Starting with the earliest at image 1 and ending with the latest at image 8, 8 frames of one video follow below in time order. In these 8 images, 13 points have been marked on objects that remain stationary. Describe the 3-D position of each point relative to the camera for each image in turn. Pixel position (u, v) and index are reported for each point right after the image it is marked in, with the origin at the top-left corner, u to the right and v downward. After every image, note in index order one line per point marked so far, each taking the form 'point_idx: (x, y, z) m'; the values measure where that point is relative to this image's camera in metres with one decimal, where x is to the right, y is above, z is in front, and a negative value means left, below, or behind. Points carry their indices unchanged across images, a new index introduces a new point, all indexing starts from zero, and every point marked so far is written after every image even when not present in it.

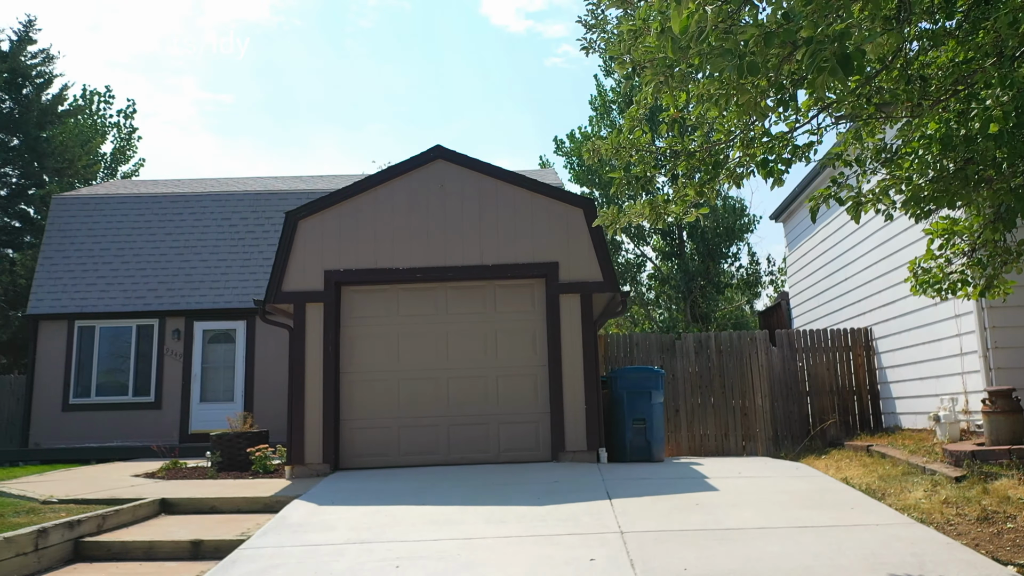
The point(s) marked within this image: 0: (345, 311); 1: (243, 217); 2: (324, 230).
0: (-2.0, -0.3, +9.2) m
1: (-5.4, +1.4, +15.9) m
2: (-2.2, +0.7, +9.2) m
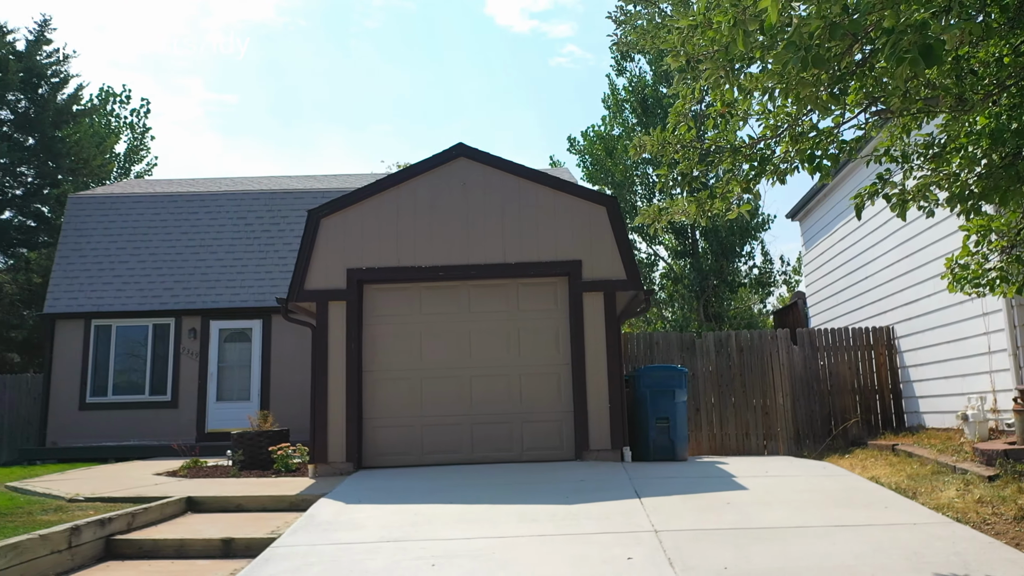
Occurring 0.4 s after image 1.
0: (-1.7, -0.2, +9.2) m
1: (-5.1, +1.5, +15.9) m
2: (-1.9, +0.7, +9.1) m
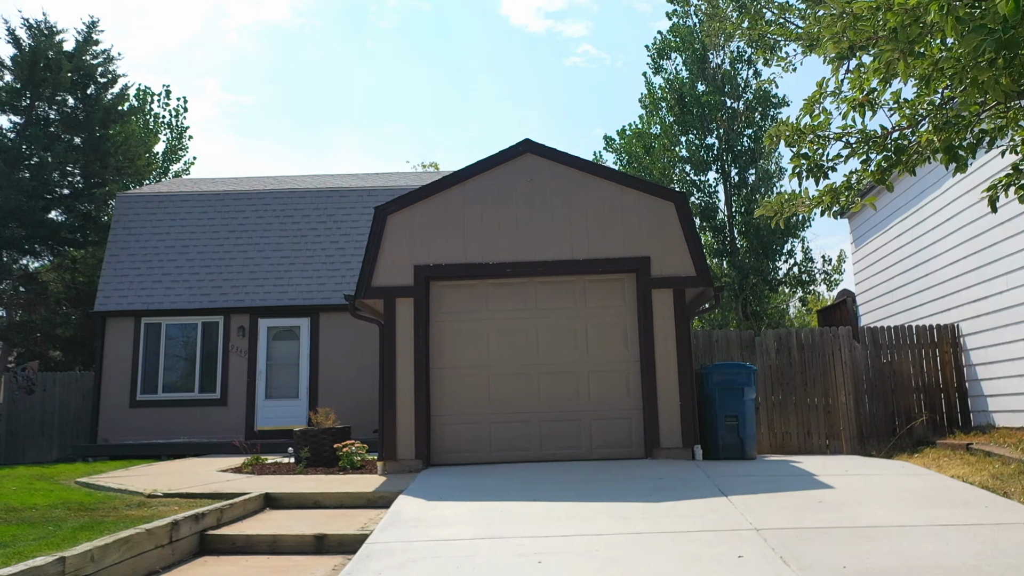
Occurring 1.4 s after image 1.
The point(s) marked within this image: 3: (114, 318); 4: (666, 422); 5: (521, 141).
0: (-0.9, -0.2, +9.2) m
1: (-4.2, +1.5, +15.9) m
2: (-1.2, +0.7, +9.1) m
3: (-7.6, -0.6, +14.9) m
4: (+1.7, -1.5, +8.8) m
5: (+0.1, +1.7, +9.1) m
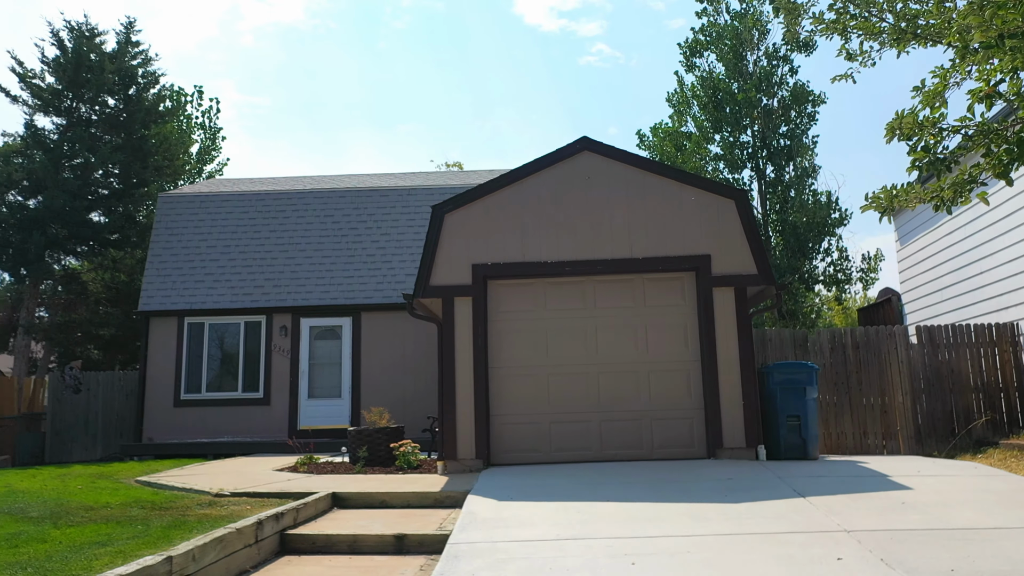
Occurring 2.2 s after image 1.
0: (-0.2, -0.2, +9.1) m
1: (-3.4, +1.5, +15.9) m
2: (-0.5, +0.8, +9.1) m
3: (-6.8, -0.6, +15.0) m
4: (+2.4, -1.5, +8.7) m
5: (+0.8, +1.7, +9.0) m
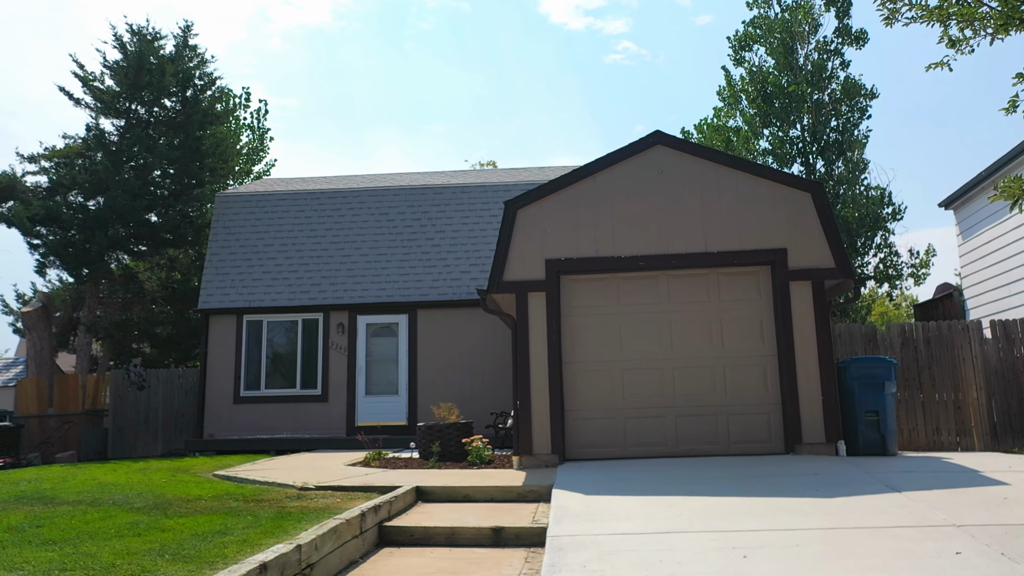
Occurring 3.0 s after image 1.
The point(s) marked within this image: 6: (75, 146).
0: (+0.6, -0.1, +9.1) m
1: (-2.3, +1.5, +16.0) m
2: (+0.4, +0.8, +9.1) m
3: (-5.7, -0.5, +15.2) m
4: (+3.2, -1.4, +8.6) m
5: (+1.6, +1.8, +9.0) m
6: (-10.6, +3.5, +19.1) m
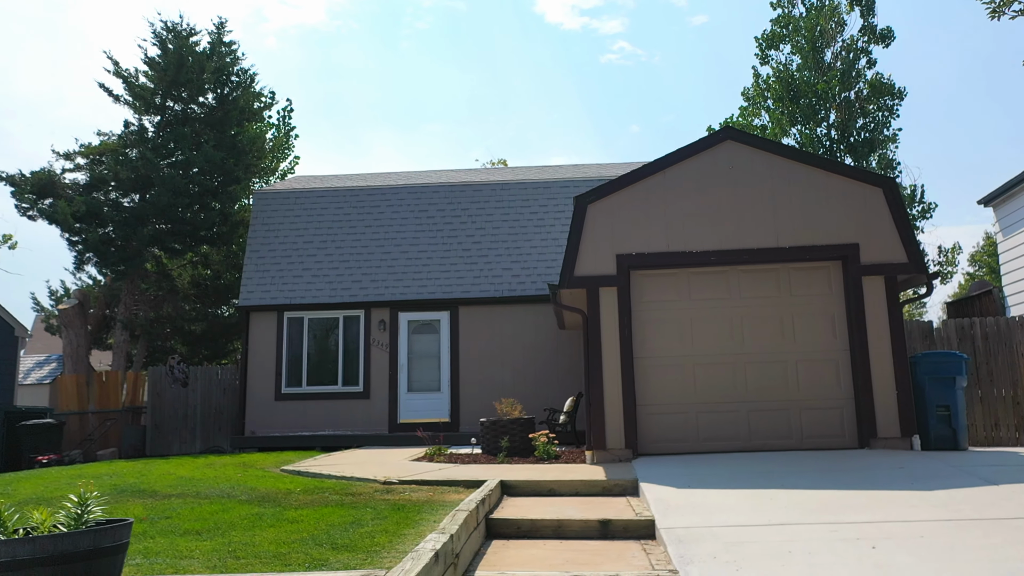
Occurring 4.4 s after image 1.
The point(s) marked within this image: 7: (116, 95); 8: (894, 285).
0: (+1.4, -0.1, +9.1) m
1: (-1.5, +1.6, +16.0) m
2: (+1.2, +0.9, +9.1) m
3: (-4.9, -0.5, +15.2) m
4: (+4.0, -1.4, +8.6) m
5: (+2.4, +1.8, +9.0) m
6: (-9.8, +3.5, +19.0) m
7: (-8.6, +4.2, +17.1) m
8: (+4.3, 0.0, +8.8) m
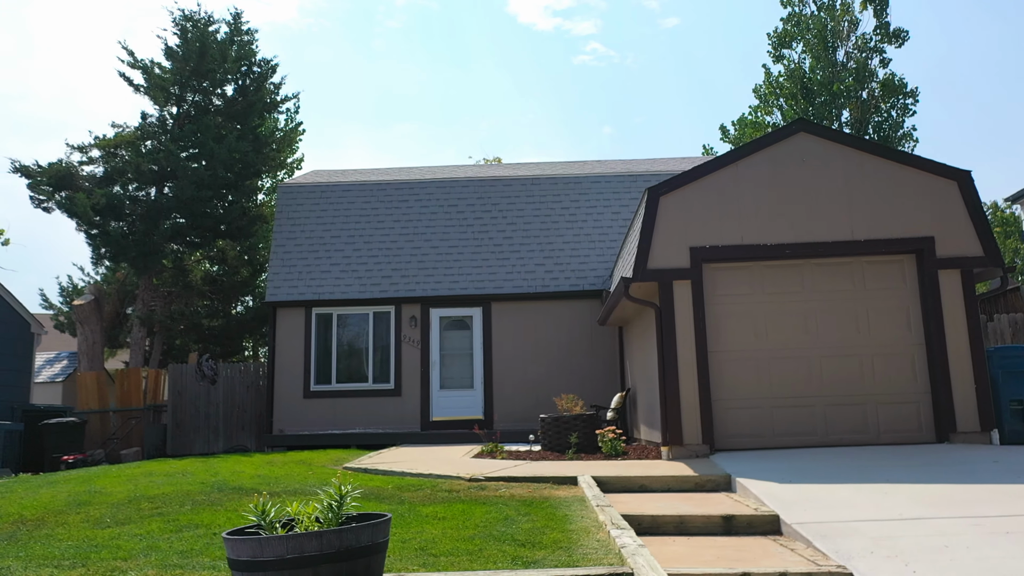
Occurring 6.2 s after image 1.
0: (+2.2, 0.0, +9.0) m
1: (-0.9, +1.7, +15.8) m
2: (+2.0, +0.9, +9.0) m
3: (-4.3, -0.4, +14.9) m
4: (+4.9, -1.3, +8.5) m
5: (+3.2, +1.9, +8.9) m
6: (-9.3, +3.6, +18.6) m
7: (-8.1, +4.3, +16.6) m
8: (+5.1, +0.1, +8.8) m
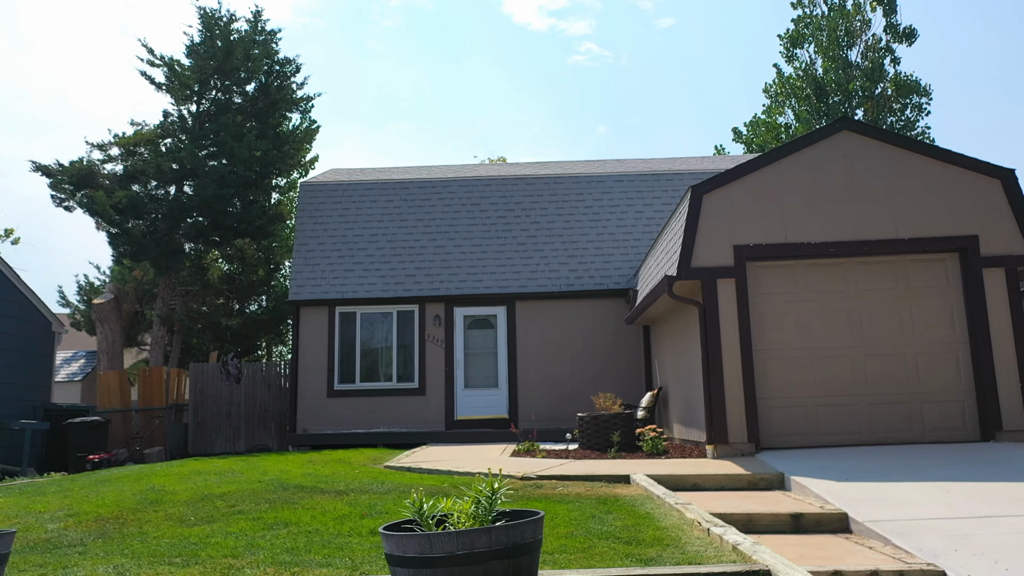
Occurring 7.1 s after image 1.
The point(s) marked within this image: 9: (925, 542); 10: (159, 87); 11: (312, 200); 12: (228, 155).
0: (+2.7, 0.0, +9.0) m
1: (-0.4, +1.7, +15.8) m
2: (+2.5, +1.0, +8.9) m
3: (-3.8, -0.4, +14.8) m
4: (+5.4, -1.3, +8.5) m
5: (+3.7, +1.9, +8.9) m
6: (-8.8, +3.7, +18.5) m
7: (-7.6, +4.3, +16.5) m
8: (+5.6, +0.1, +8.8) m
9: (+2.6, -1.6, +5.0) m
10: (-7.5, +4.2, +16.4) m
11: (-4.1, +1.8, +16.0) m
12: (-6.5, +3.0, +17.9) m
